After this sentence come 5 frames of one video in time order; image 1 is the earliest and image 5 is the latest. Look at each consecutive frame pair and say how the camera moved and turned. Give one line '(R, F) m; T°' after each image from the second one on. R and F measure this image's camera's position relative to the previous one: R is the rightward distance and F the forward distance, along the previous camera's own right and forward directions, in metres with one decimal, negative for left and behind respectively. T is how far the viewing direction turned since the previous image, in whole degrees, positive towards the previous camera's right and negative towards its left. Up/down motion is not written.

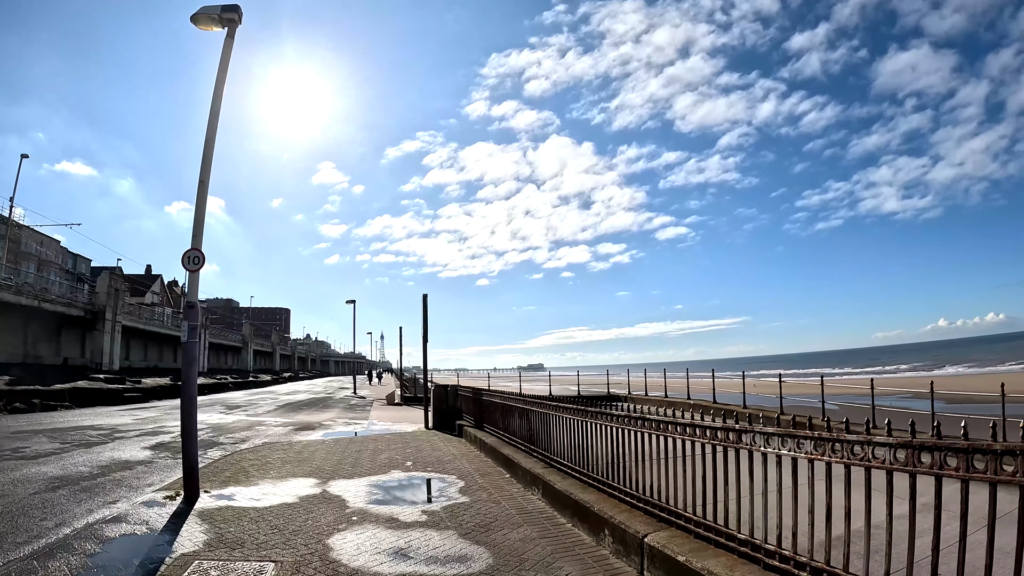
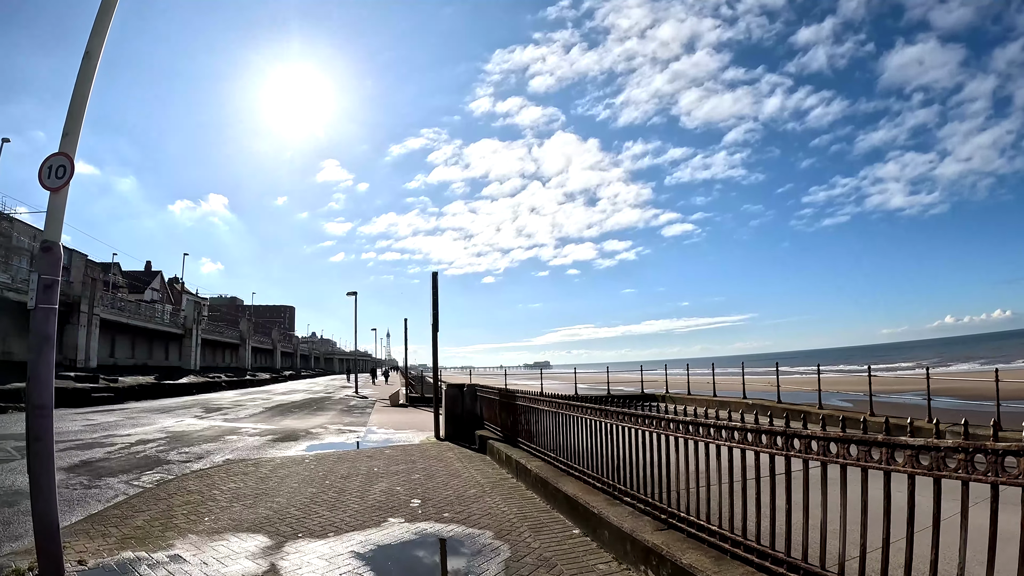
(-0.6, +3.2) m; 0°
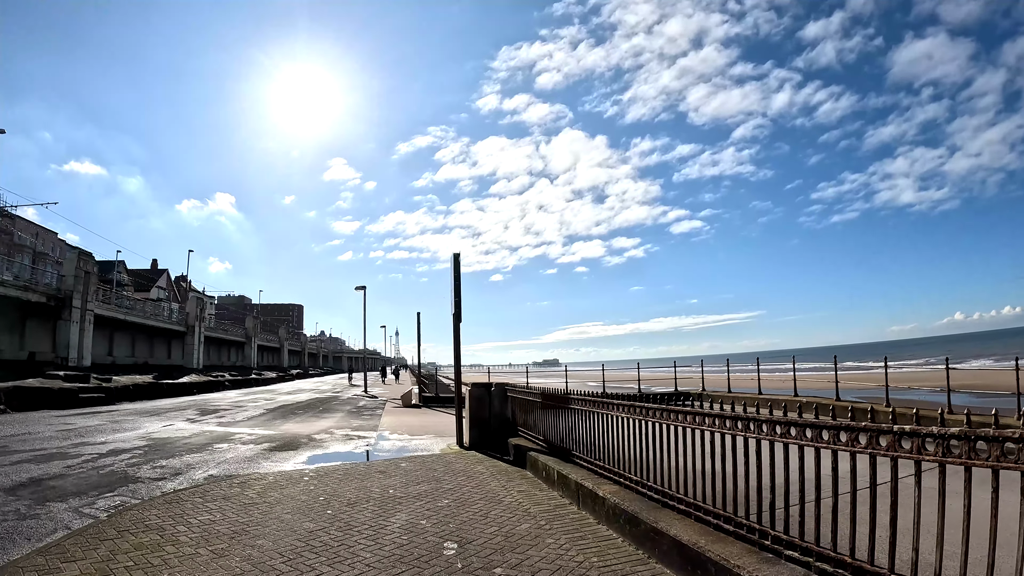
(-0.5, +1.8) m; -1°
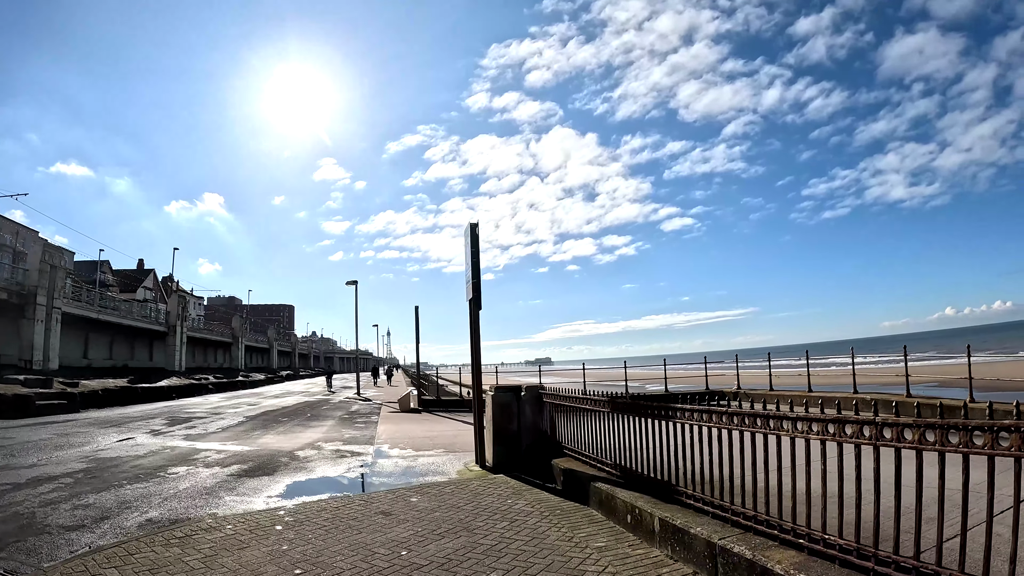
(-0.6, +2.2) m; +1°
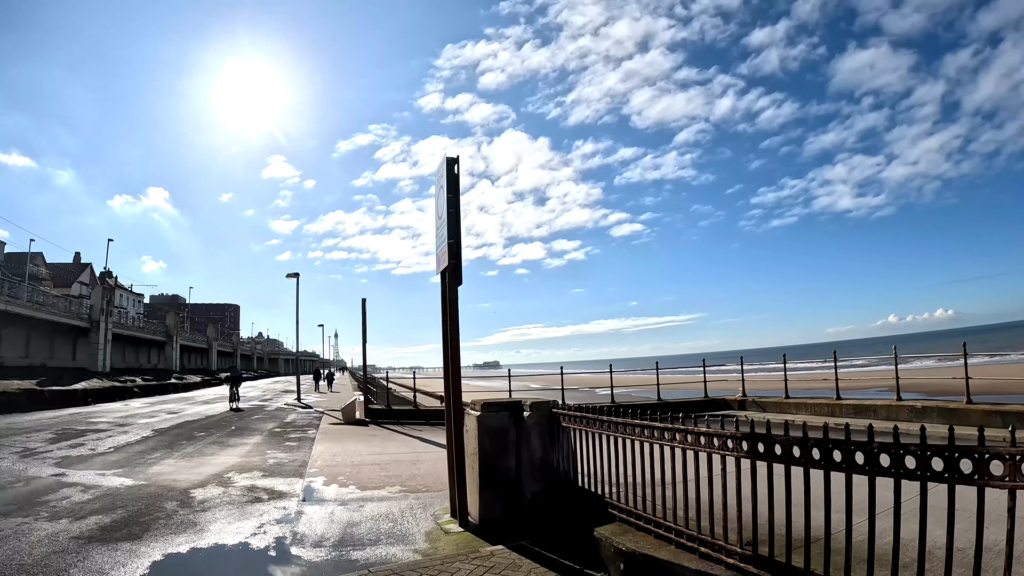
(-0.5, +2.6) m; +5°
